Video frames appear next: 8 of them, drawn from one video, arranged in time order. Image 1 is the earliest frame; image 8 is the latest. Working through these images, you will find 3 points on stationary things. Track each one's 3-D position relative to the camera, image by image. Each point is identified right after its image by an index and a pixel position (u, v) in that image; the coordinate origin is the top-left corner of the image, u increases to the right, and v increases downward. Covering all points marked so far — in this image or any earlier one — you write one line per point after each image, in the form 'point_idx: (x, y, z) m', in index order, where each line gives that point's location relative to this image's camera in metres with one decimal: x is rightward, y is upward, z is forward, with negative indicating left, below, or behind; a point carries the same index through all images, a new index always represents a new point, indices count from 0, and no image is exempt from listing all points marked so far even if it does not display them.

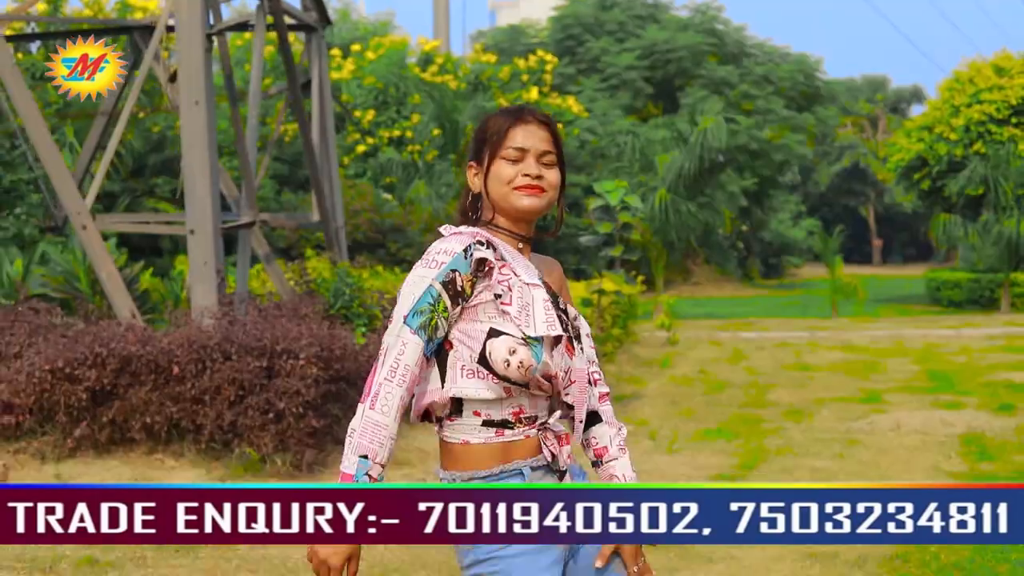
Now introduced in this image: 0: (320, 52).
0: (-0.9, +1.1, +11.3) m
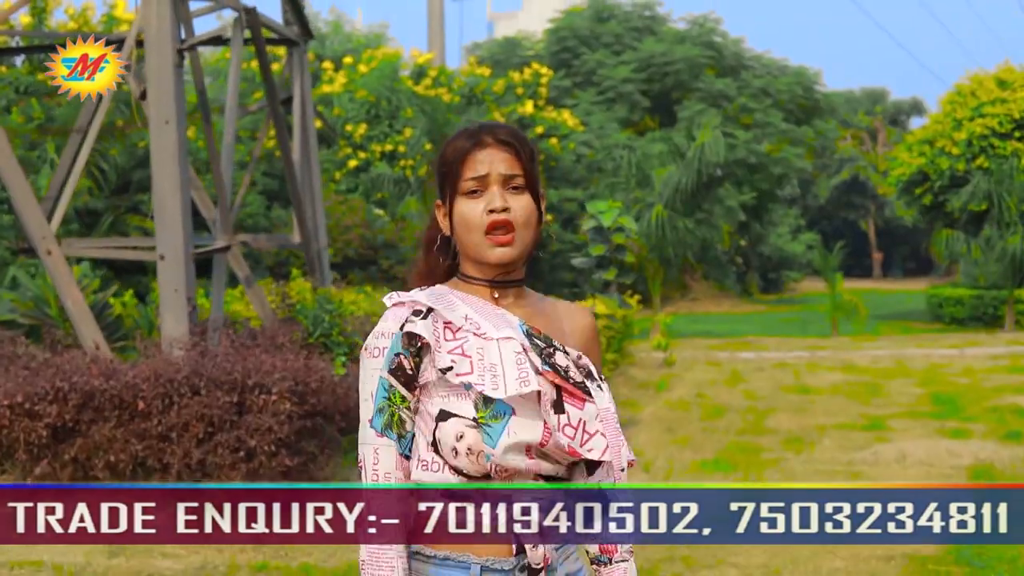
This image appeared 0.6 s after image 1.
0: (-1.0, +1.0, +10.9) m
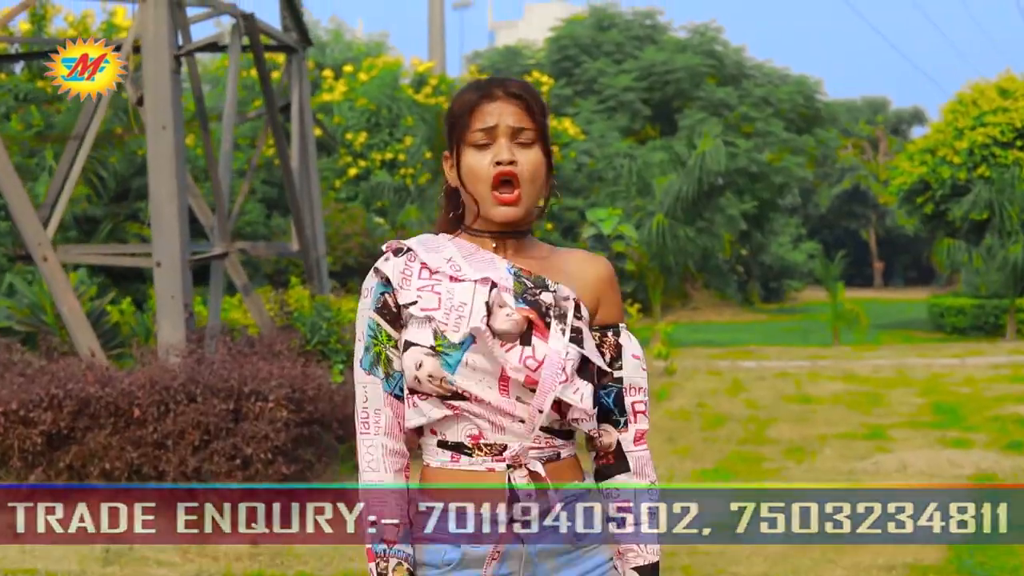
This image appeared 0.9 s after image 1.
0: (-1.0, +1.0, +10.8) m
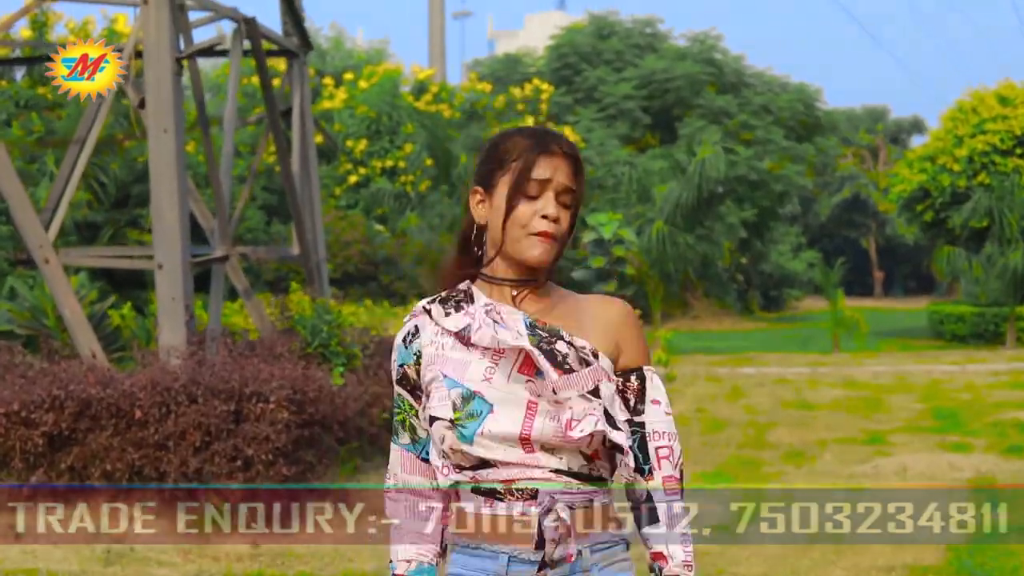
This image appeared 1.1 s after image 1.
0: (-1.0, +1.0, +10.8) m
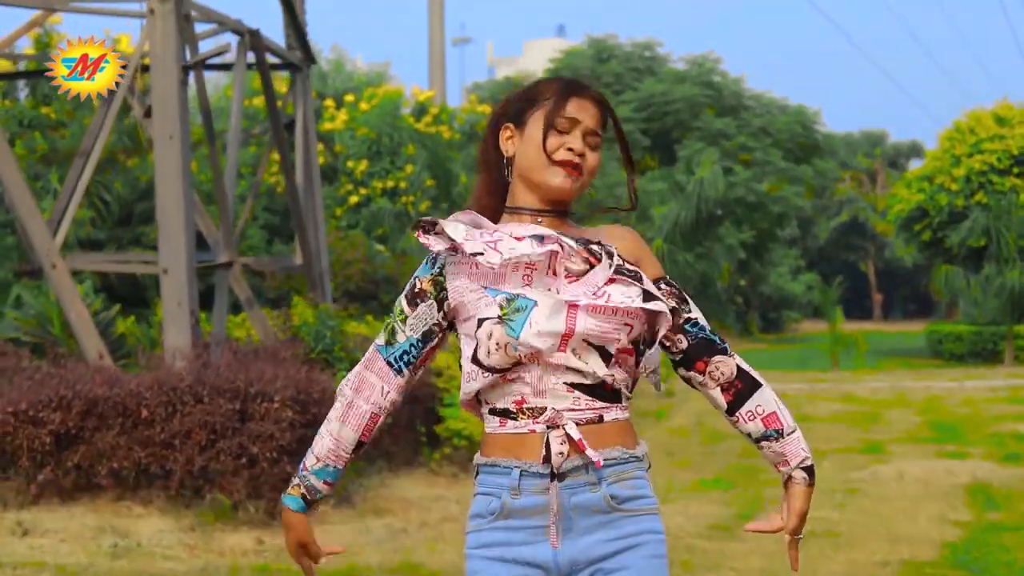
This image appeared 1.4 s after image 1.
0: (-1.0, +0.9, +11.0) m
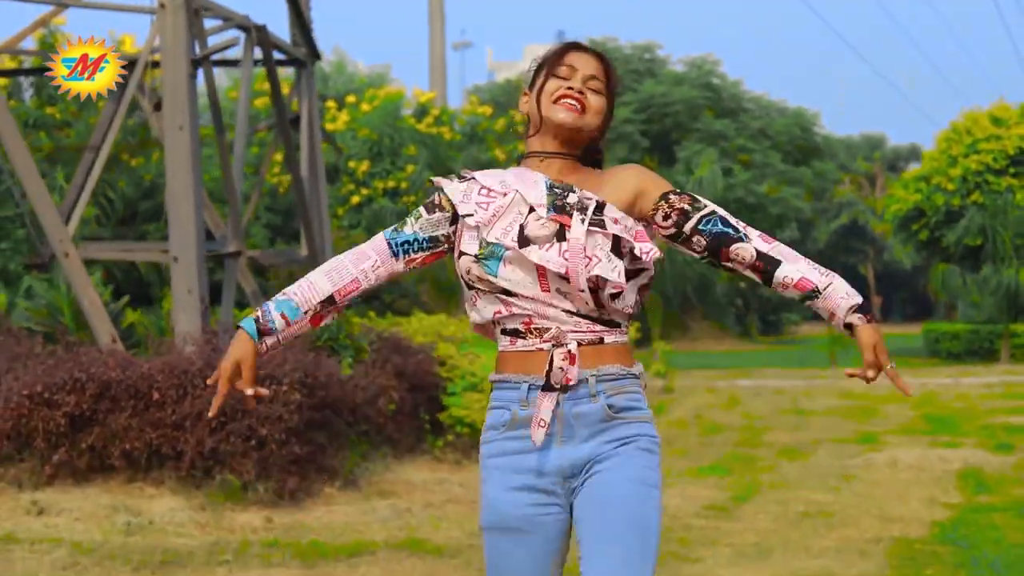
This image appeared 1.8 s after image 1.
0: (-1.0, +1.0, +11.2) m
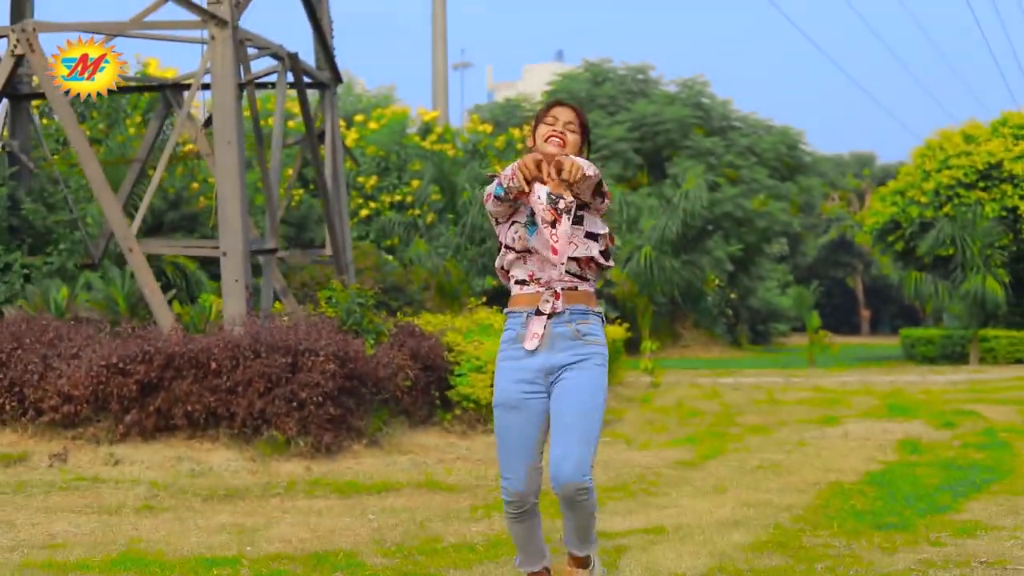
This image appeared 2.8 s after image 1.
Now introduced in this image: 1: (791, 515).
0: (-1.0, +1.0, +12.6) m
1: (+0.9, -0.7, +7.2) m
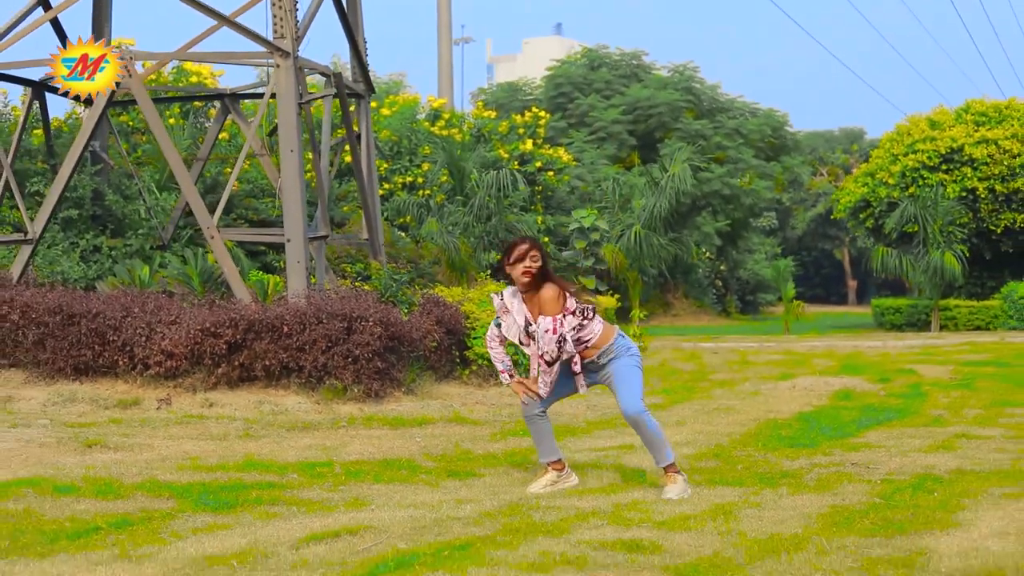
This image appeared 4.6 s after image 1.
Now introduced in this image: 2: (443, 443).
0: (-0.9, +1.1, +15.0) m
1: (+0.9, -0.6, +9.6) m
2: (-0.3, -0.6, +9.4) m
